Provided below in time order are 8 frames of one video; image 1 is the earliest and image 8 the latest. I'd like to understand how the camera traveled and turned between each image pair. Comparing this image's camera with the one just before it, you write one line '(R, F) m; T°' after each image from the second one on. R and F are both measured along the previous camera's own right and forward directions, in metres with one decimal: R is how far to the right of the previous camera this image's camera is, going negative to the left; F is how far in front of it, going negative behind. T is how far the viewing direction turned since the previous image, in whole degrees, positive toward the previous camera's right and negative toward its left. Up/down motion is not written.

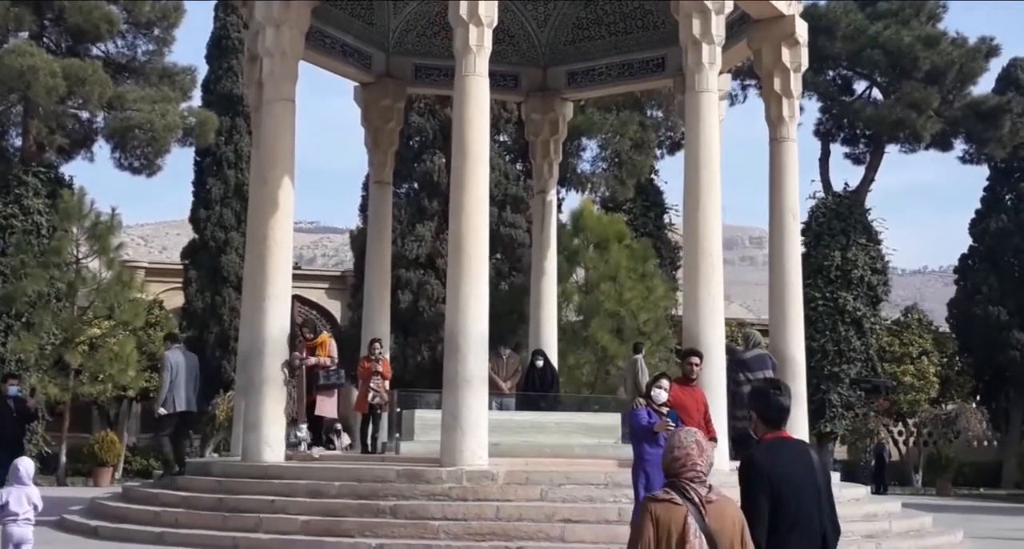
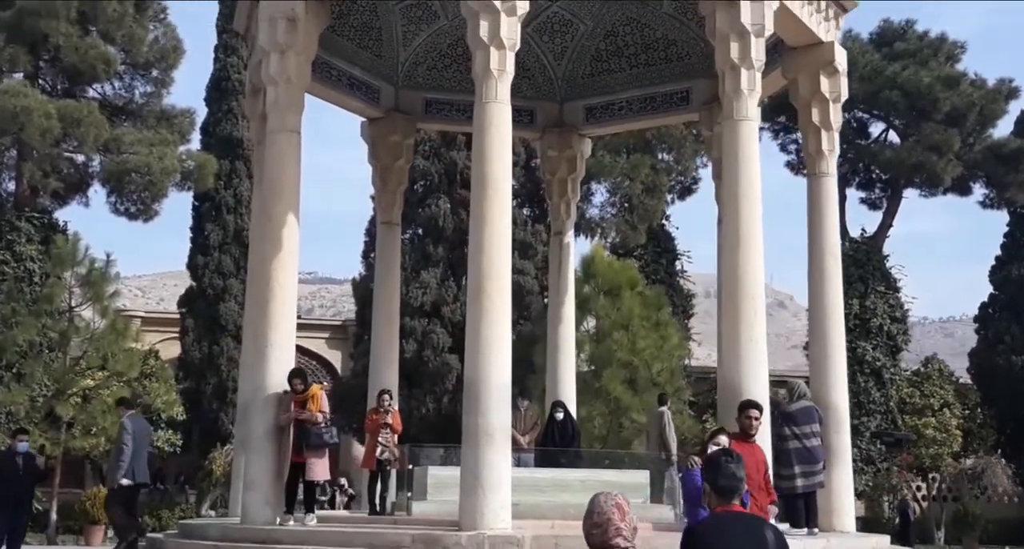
(-0.2, +1.0) m; 0°
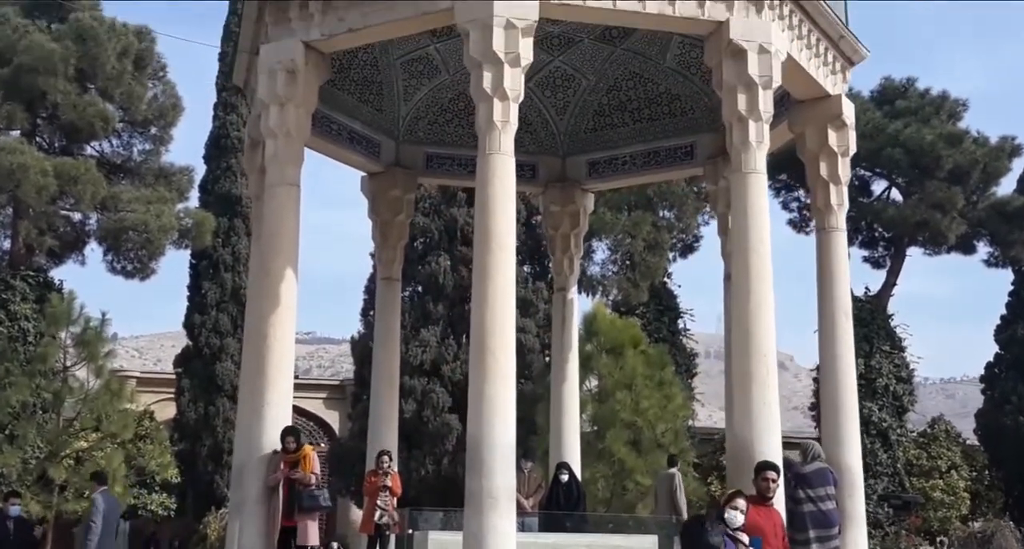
(0.0, +0.3) m; 0°
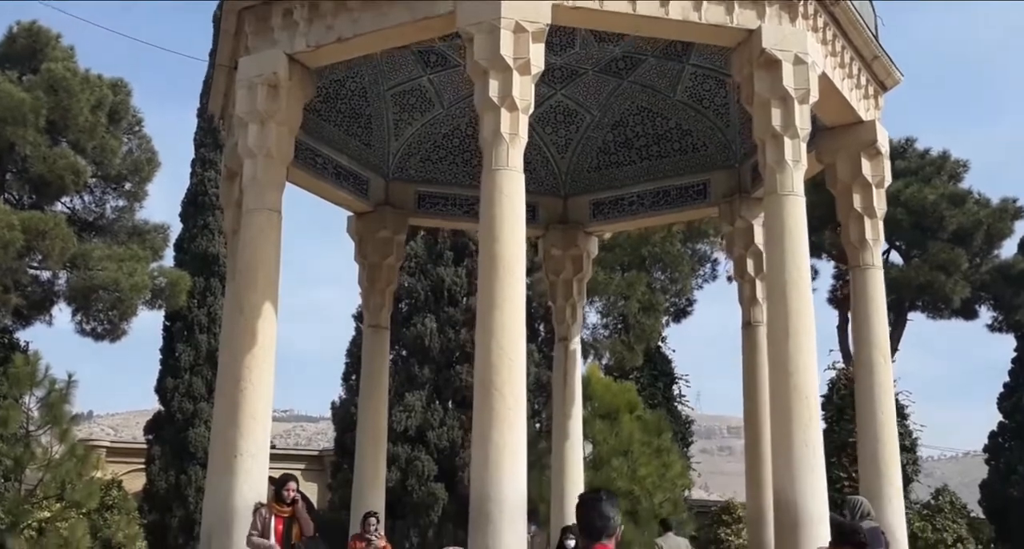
(-0.2, +1.2) m; +1°
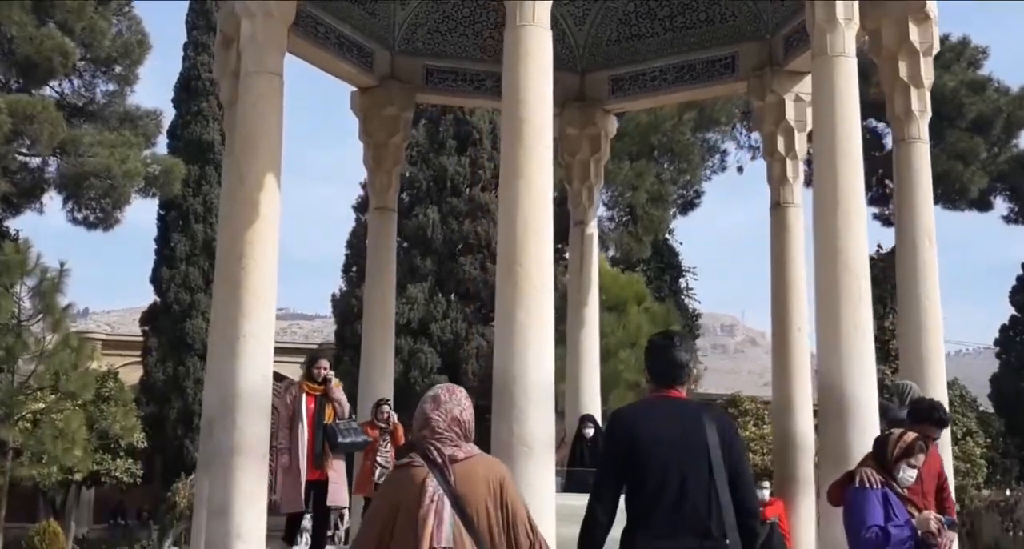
(-0.2, +0.8) m; 0°
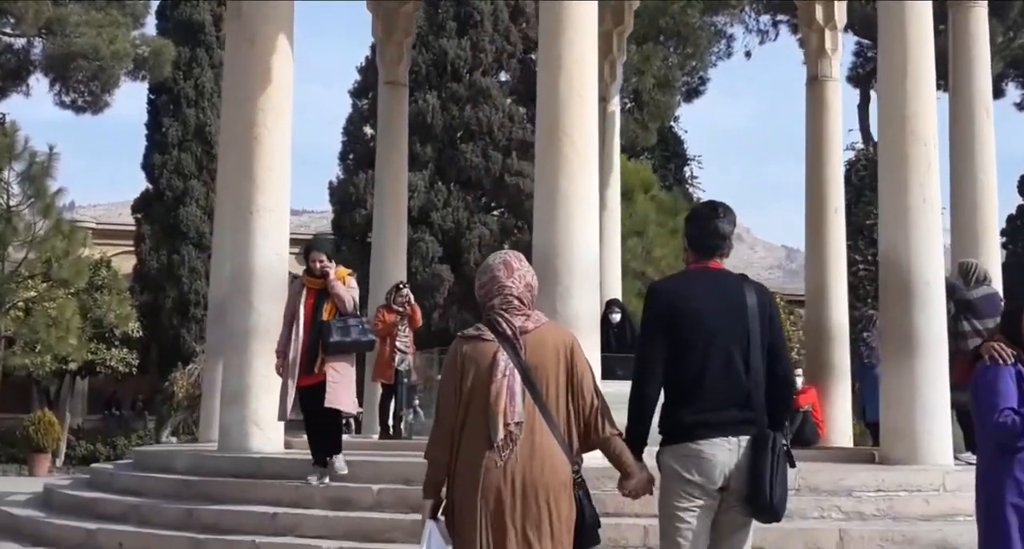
(-0.3, +0.6) m; +1°
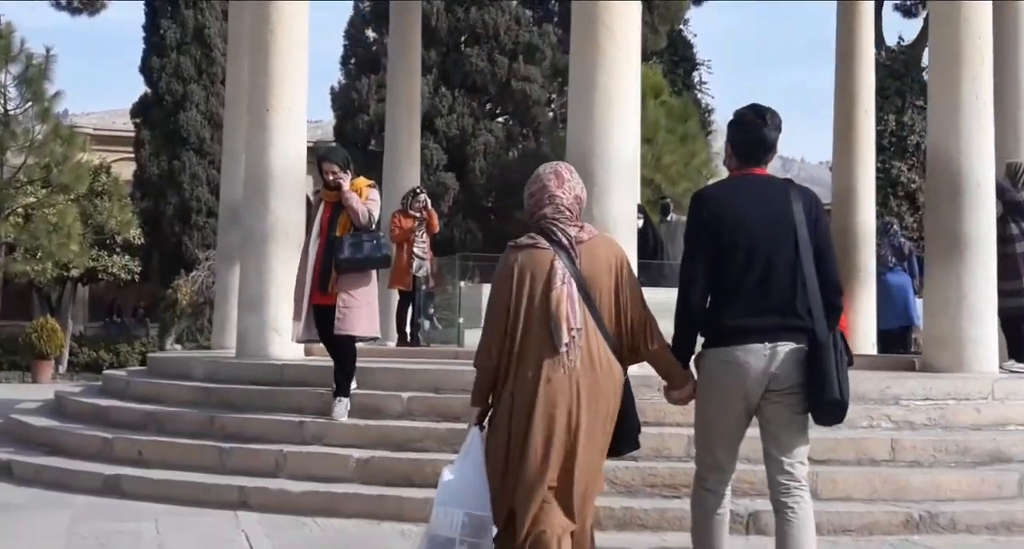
(-0.2, +0.3) m; 0°
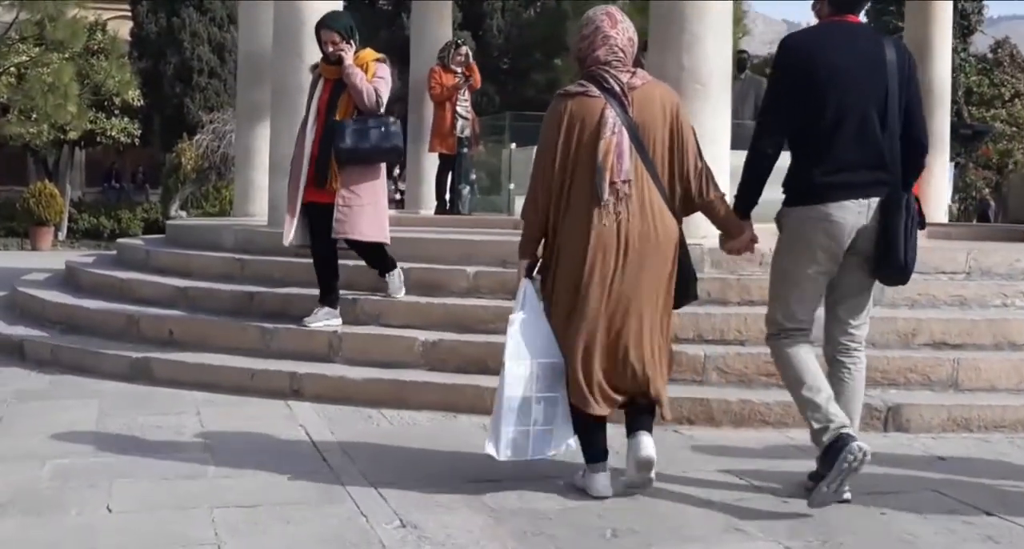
(-0.4, +0.9) m; 0°
